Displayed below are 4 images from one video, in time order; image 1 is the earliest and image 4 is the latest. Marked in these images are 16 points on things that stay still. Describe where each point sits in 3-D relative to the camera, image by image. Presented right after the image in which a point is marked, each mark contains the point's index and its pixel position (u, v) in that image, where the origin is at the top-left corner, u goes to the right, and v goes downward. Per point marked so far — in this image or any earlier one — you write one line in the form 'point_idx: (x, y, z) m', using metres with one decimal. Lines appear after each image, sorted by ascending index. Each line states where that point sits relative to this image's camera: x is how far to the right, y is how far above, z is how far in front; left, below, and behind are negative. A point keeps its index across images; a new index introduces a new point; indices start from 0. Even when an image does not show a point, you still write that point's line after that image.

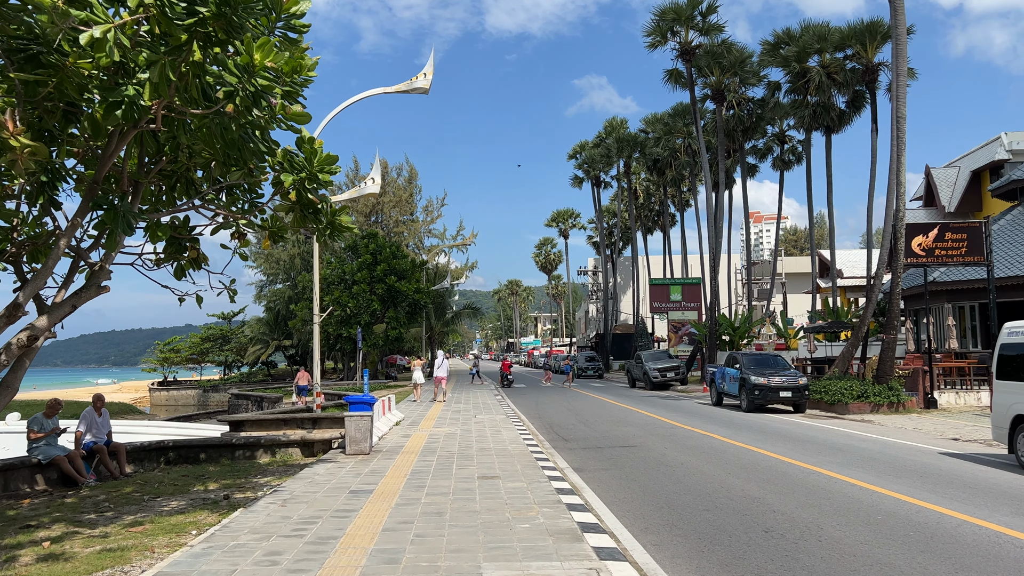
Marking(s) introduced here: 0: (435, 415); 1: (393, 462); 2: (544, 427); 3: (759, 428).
0: (-2.1, -3.4, +19.9) m
1: (-1.9, -2.7, +11.6) m
2: (+0.8, -3.4, +17.9) m
3: (+5.8, -3.3, +17.8) m
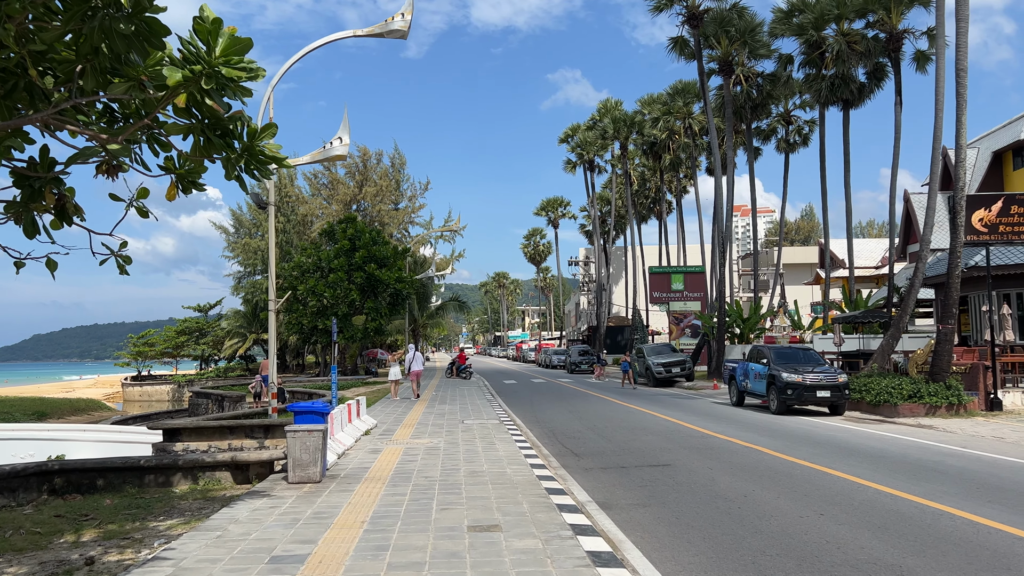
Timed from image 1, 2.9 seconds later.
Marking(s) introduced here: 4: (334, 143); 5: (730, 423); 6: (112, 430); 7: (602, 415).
0: (-2.2, -3.0, +16.7) m
1: (-1.8, -2.4, +8.4) m
2: (+0.7, -3.0, +14.7) m
3: (+5.7, -2.9, +14.7) m
4: (-4.1, +3.3, +17.1) m
5: (+5.1, -3.2, +17.5) m
6: (-9.0, -3.2, +16.8) m
7: (+2.3, -3.3, +19.3) m
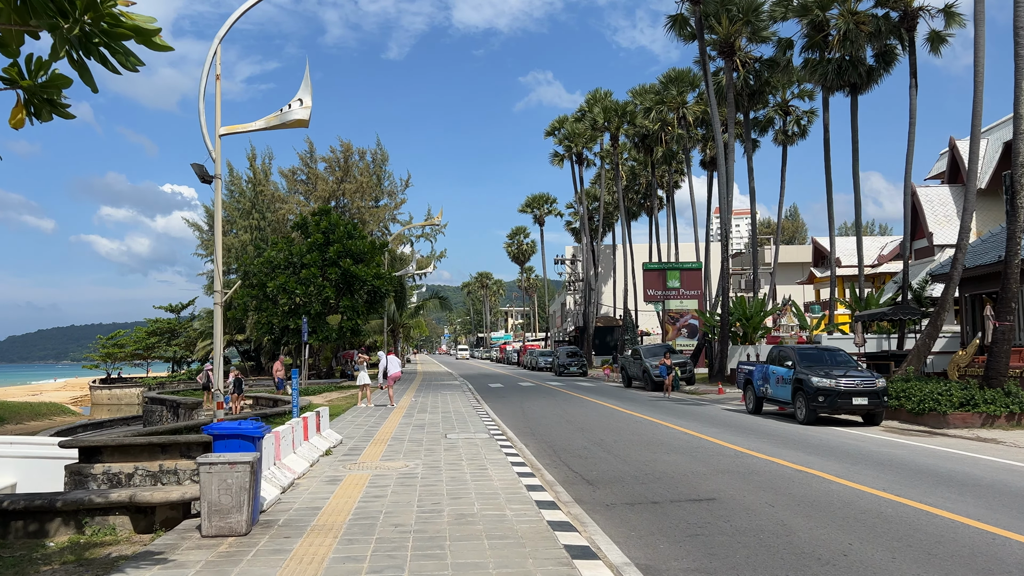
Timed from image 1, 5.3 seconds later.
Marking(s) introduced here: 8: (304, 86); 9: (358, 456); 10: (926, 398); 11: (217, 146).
0: (-2.4, -2.8, +14.0) m
1: (-1.8, -2.2, +5.8) m
2: (+0.6, -2.7, +12.1) m
3: (+5.6, -2.7, +12.2) m
4: (-4.2, +3.5, +14.4) m
5: (+4.9, -3.0, +15.0) m
6: (-9.2, -3.0, +13.9) m
7: (+2.1, -3.1, +16.8) m
8: (-4.2, +4.1, +14.9) m
9: (-2.4, -2.6, +11.5) m
10: (+9.1, -2.4, +16.3) m
11: (-5.7, +2.8, +14.4) m
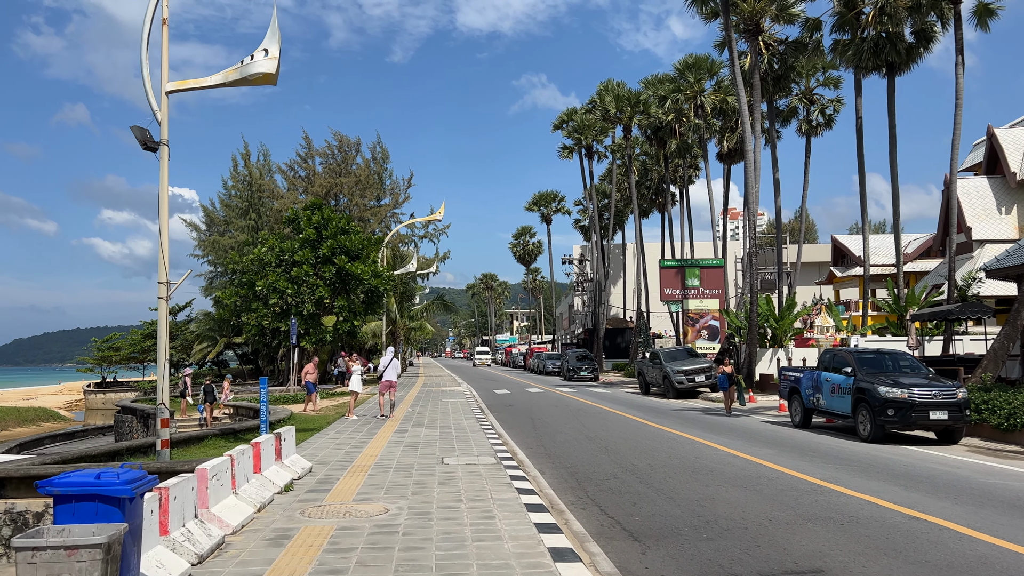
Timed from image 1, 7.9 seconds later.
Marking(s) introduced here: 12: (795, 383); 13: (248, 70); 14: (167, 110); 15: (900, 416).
0: (-2.2, -2.6, +11.4) m
1: (-1.6, -2.0, +3.1) m
2: (+0.8, -2.6, +9.5) m
3: (+5.8, -2.6, +9.5) m
4: (-4.1, +3.7, +11.8) m
5: (+5.1, -2.8, +12.3) m
6: (-9.0, -2.9, +11.4) m
7: (+2.3, -3.0, +14.1) m
8: (-4.0, +4.2, +12.3) m
9: (-2.2, -2.4, +8.9) m
10: (+9.3, -2.3, +13.6) m
11: (-5.5, +2.9, +11.8) m
12: (+6.8, -2.3, +17.9) m
13: (-4.2, +3.5, +11.8) m
14: (-5.4, +2.8, +11.6) m
15: (+7.3, -2.4, +14.0) m
